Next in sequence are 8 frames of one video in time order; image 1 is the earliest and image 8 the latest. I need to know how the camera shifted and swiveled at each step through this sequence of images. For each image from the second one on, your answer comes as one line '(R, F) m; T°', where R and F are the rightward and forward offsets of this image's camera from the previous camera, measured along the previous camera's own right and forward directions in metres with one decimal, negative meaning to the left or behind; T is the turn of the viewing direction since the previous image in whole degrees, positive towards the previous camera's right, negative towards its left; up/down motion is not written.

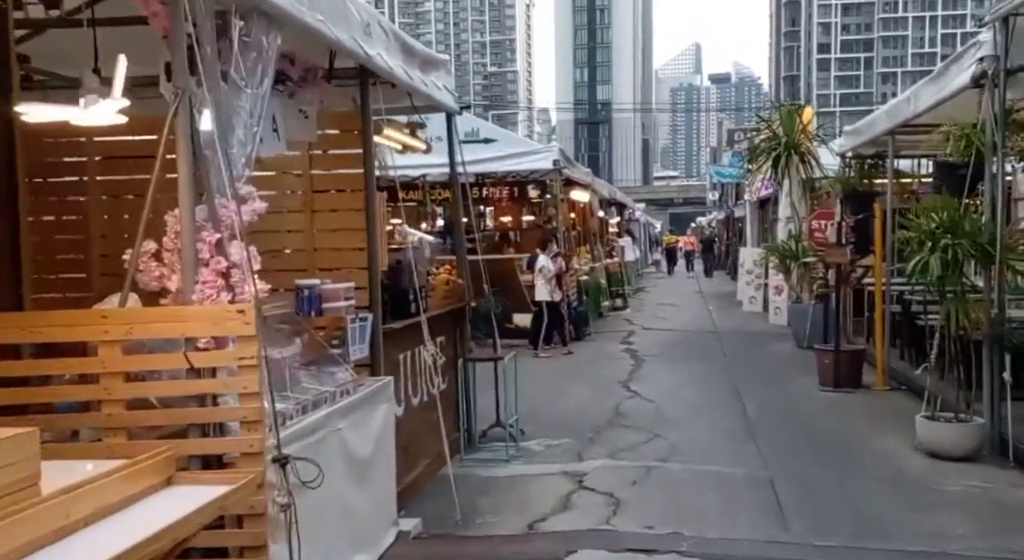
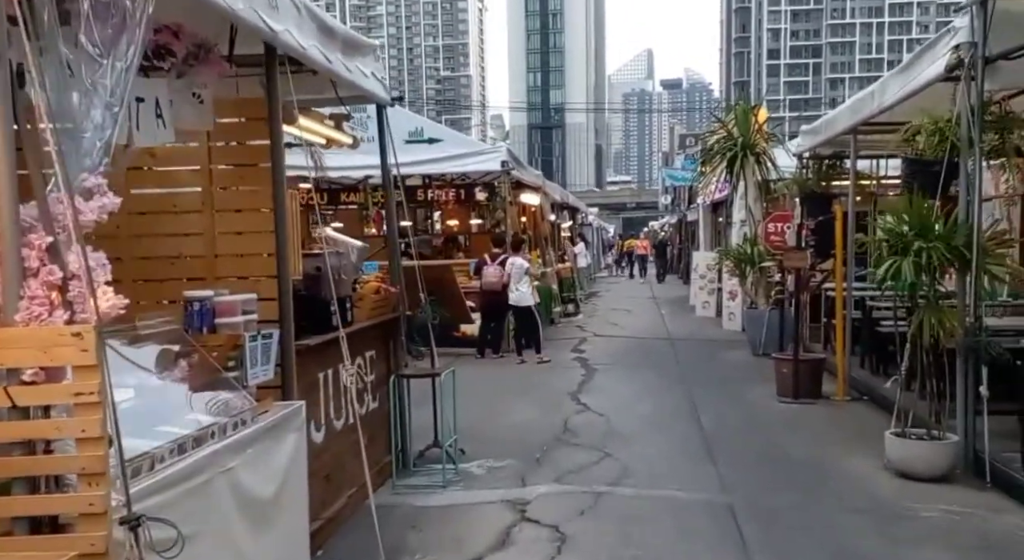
(+0.1, +0.5) m; +3°
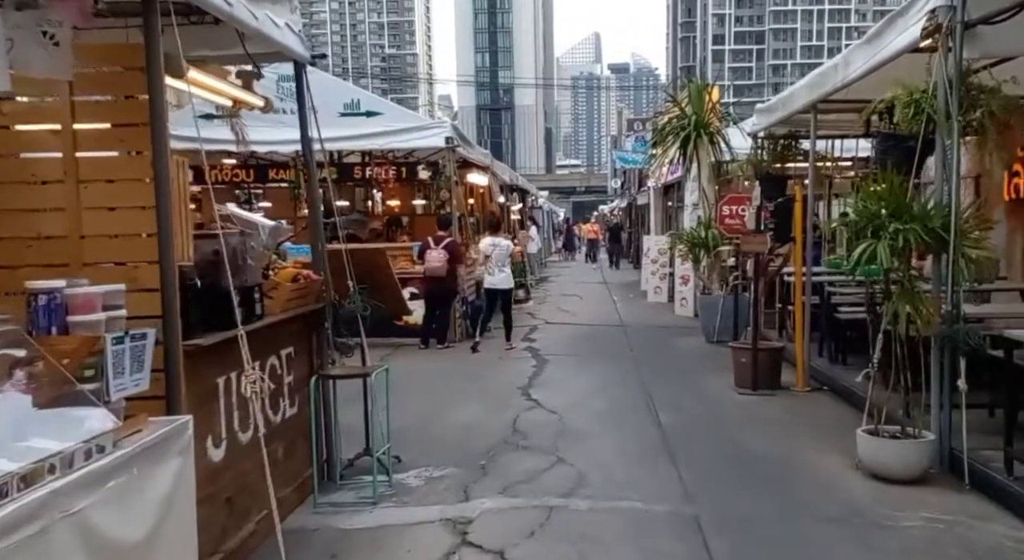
(+0.1, +0.7) m; +3°
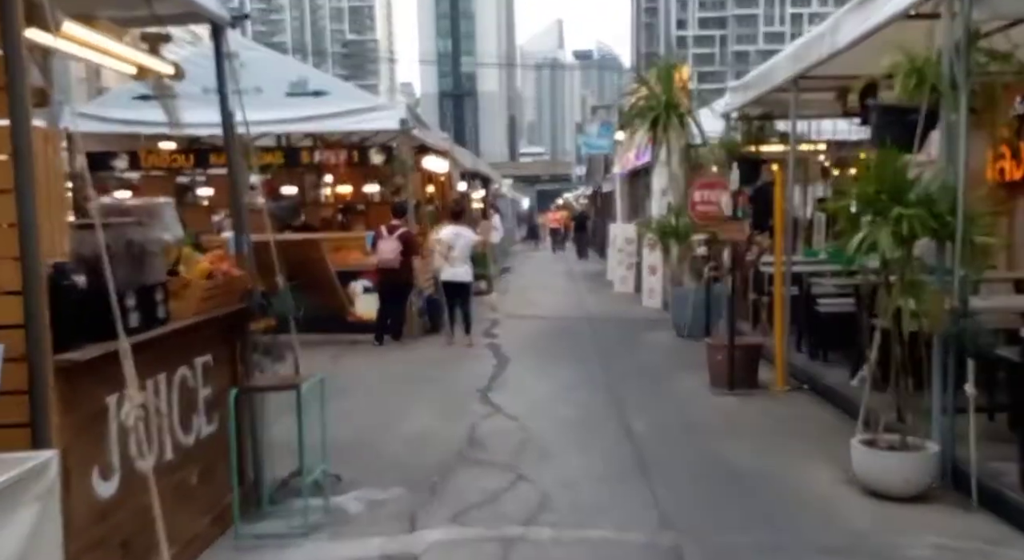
(+0.1, +0.6) m; +2°
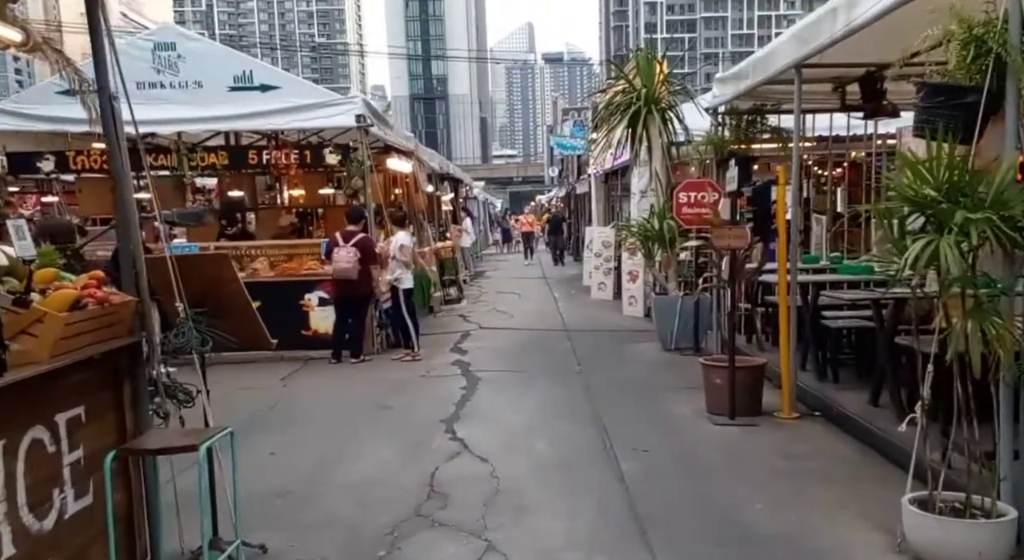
(0.0, +1.0) m; +2°
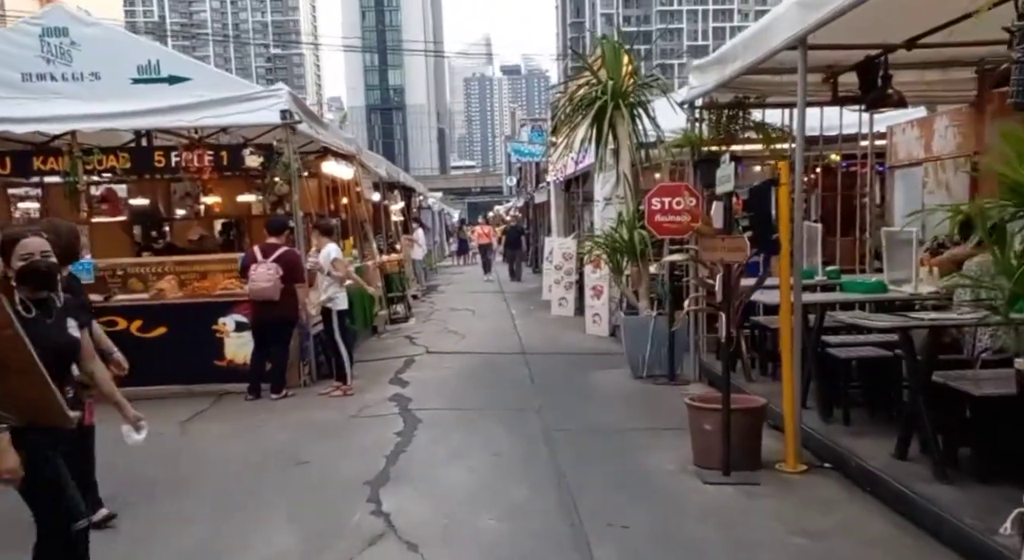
(+0.1, +1.3) m; +3°
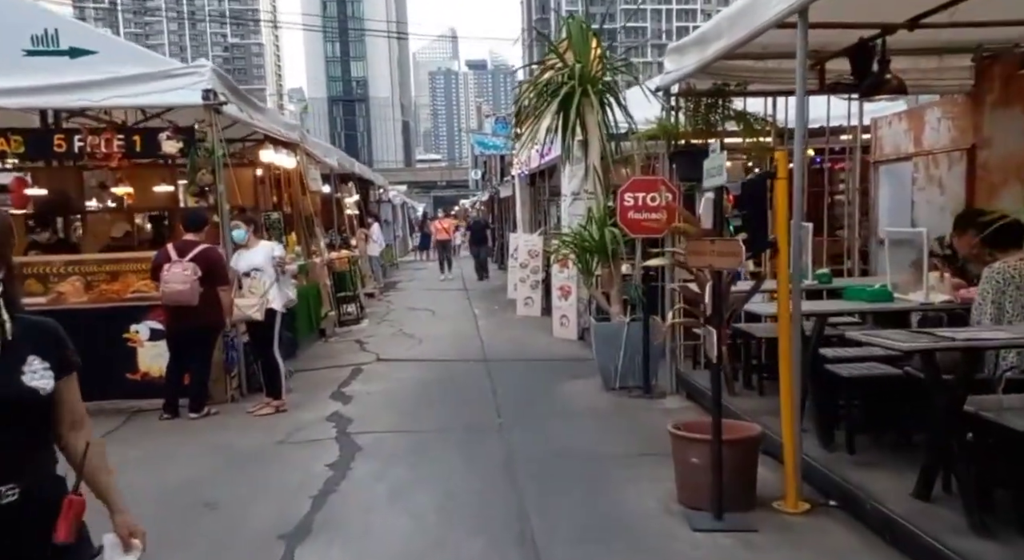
(+0.1, +0.9) m; +2°
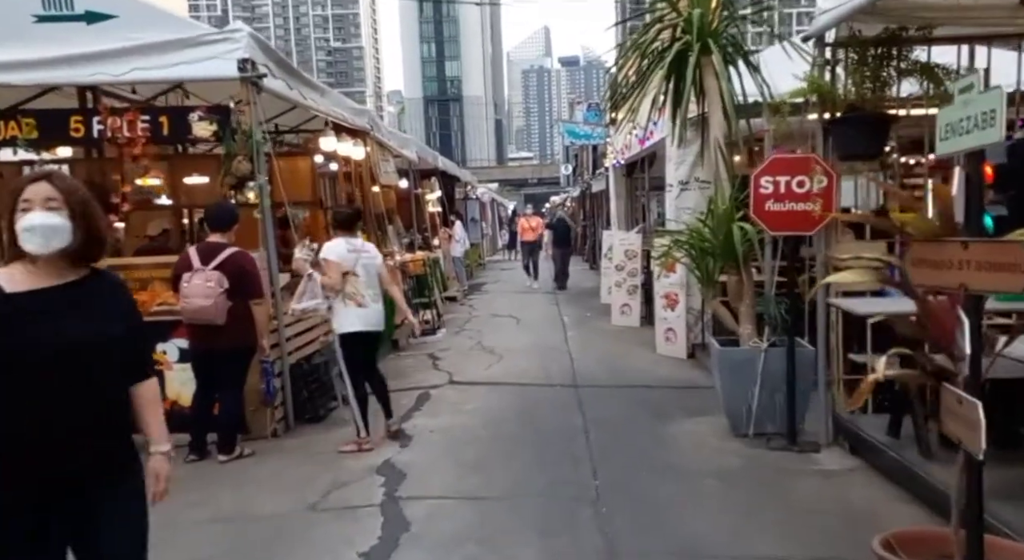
(-0.1, +1.7) m; -6°
